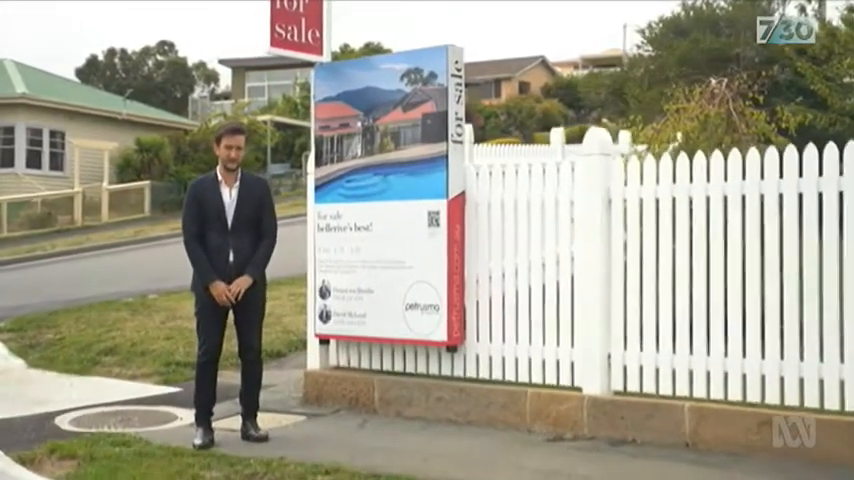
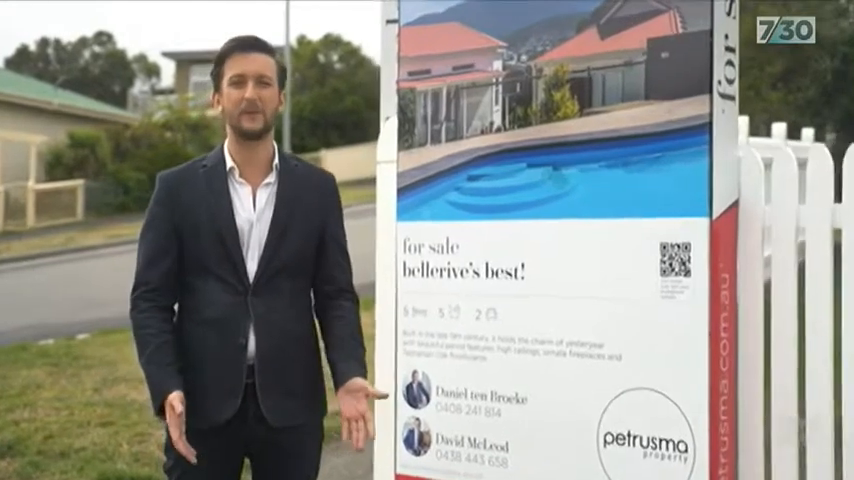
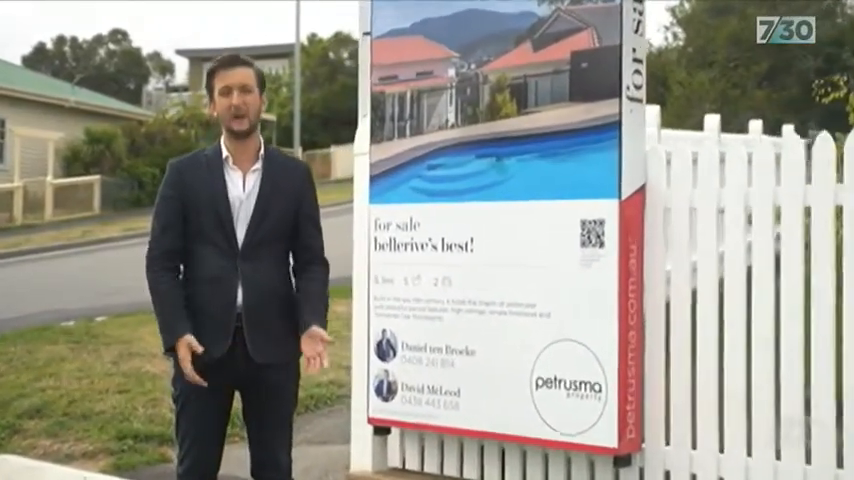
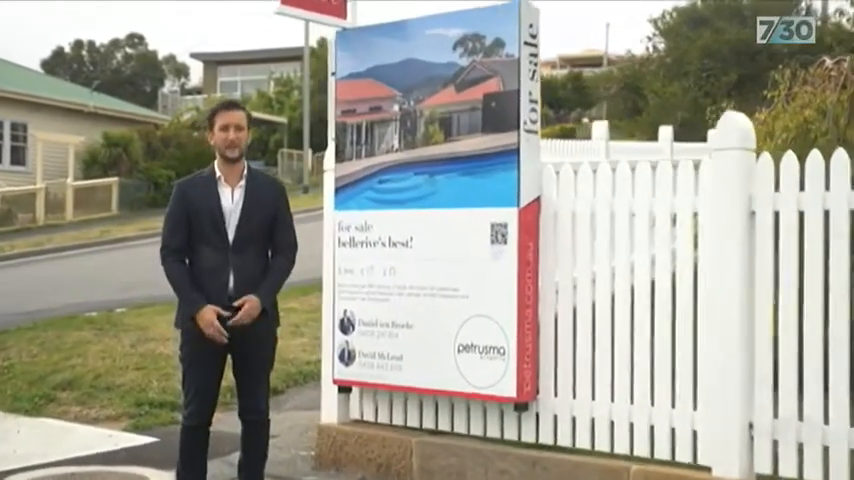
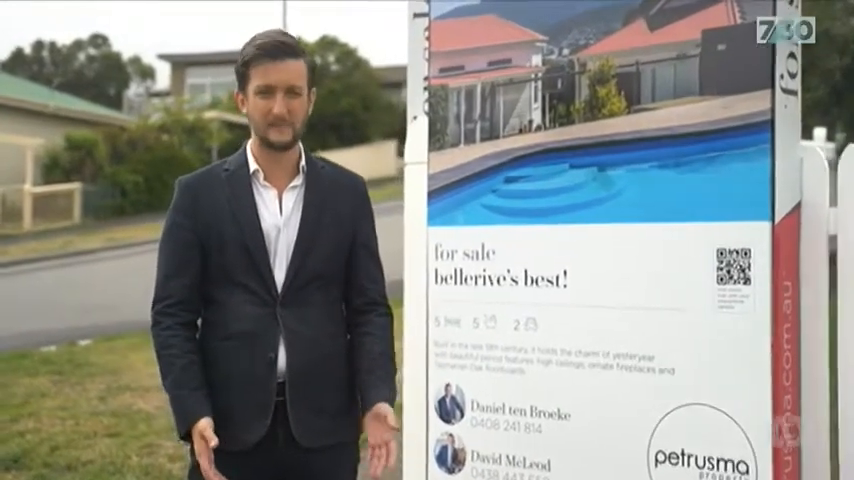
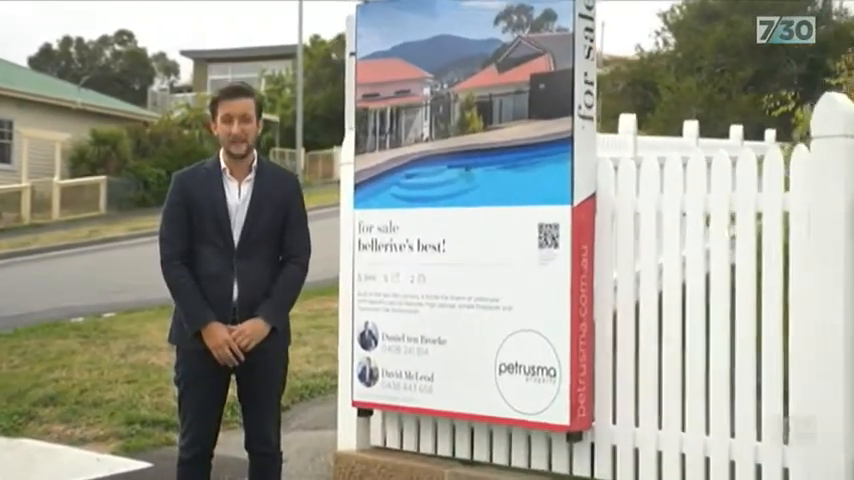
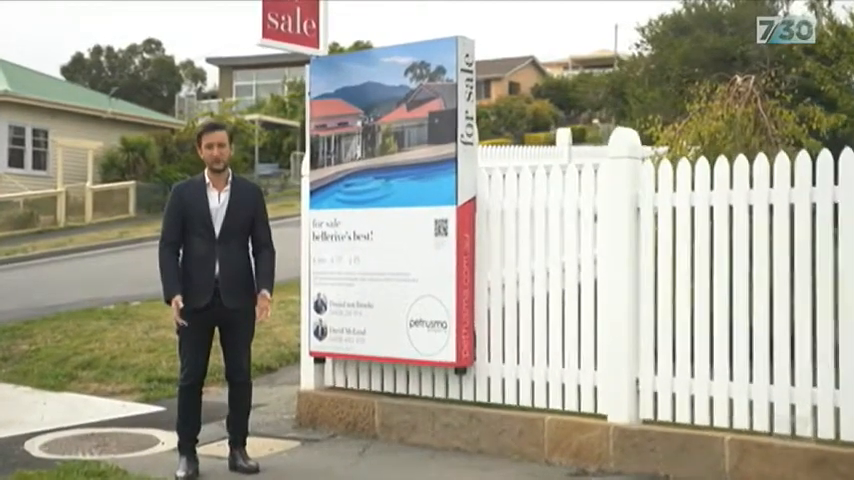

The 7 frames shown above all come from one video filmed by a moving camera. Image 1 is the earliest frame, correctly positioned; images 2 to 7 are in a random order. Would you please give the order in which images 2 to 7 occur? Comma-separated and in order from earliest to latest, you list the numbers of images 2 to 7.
7, 4, 6, 3, 2, 5
